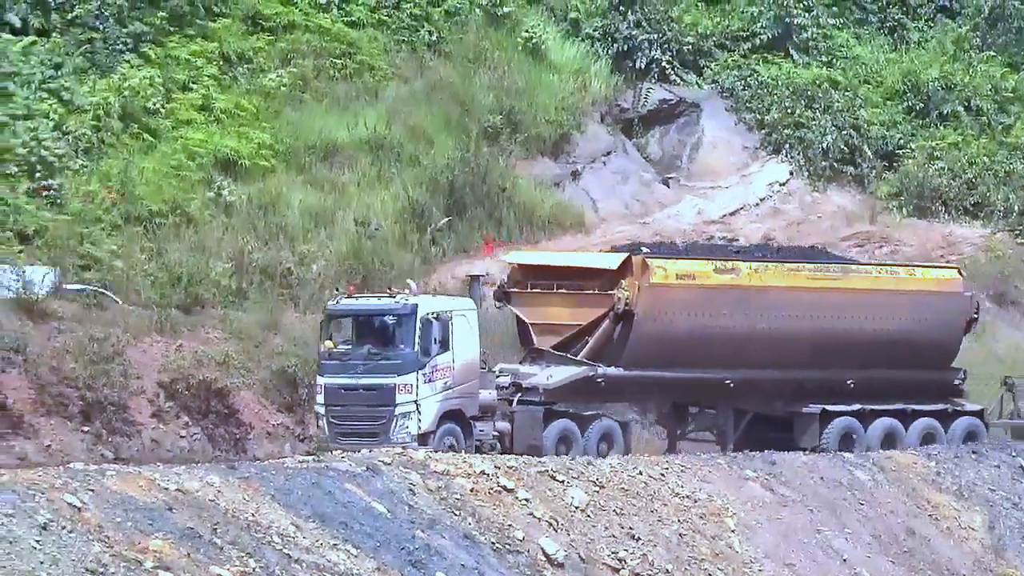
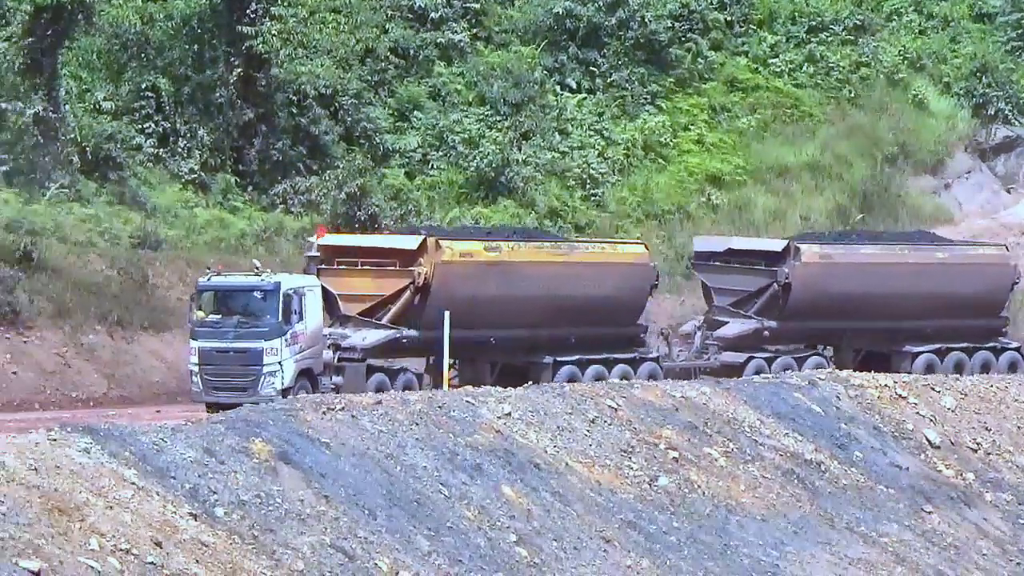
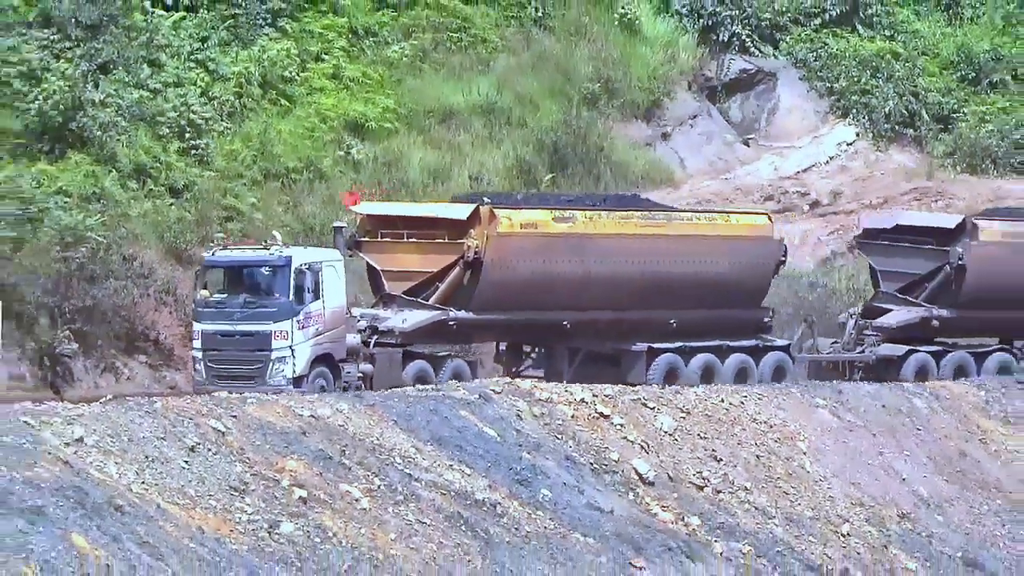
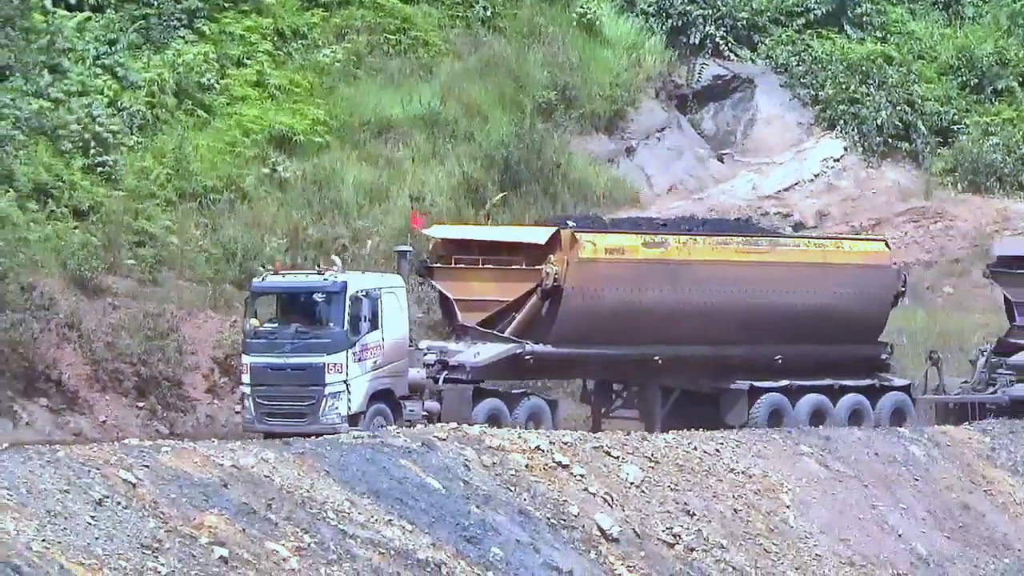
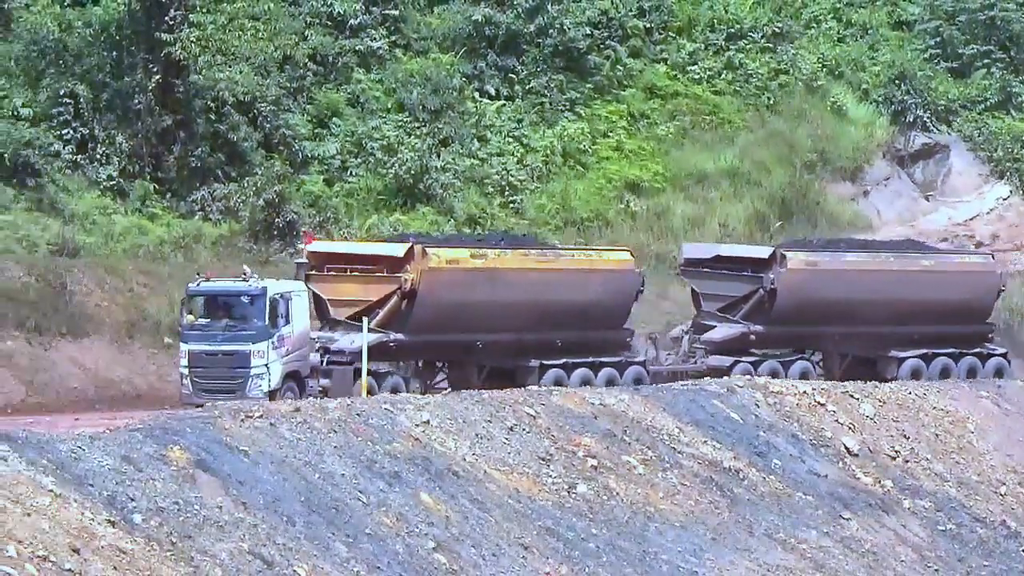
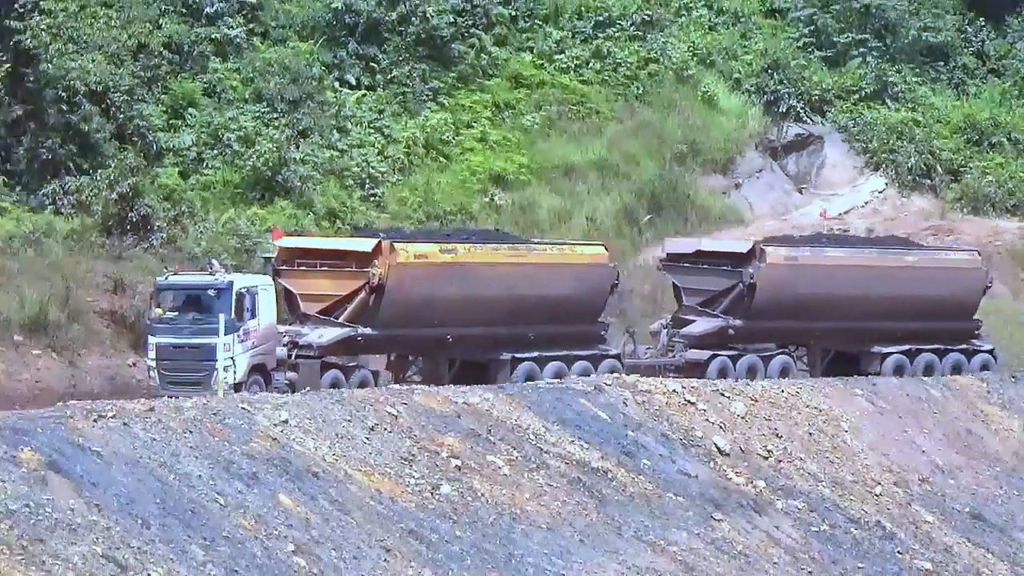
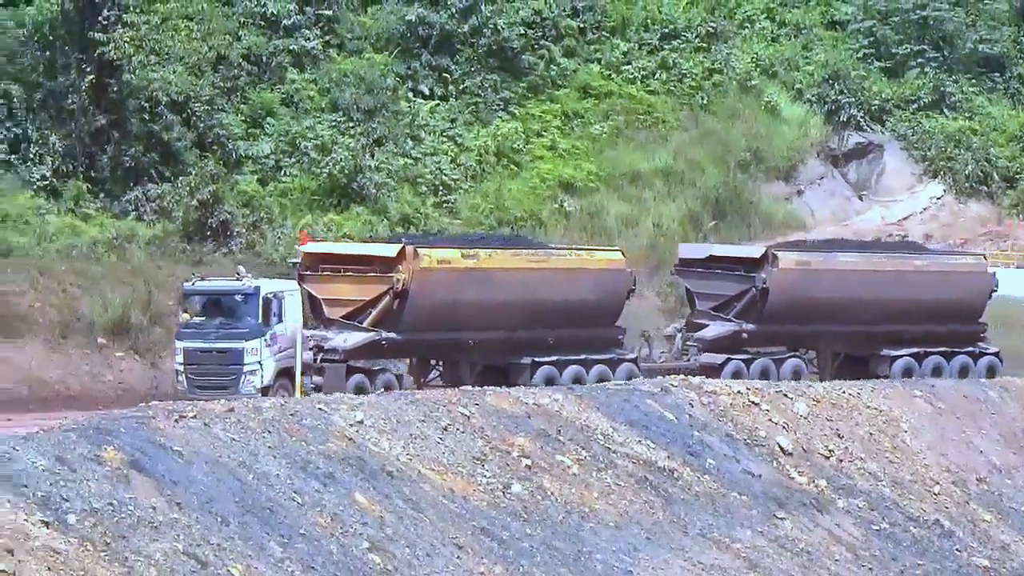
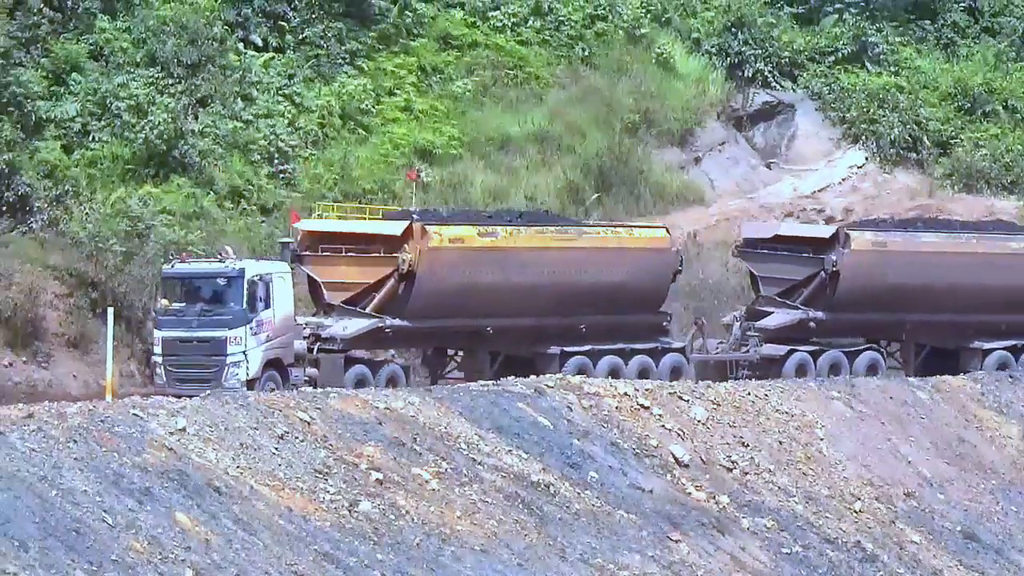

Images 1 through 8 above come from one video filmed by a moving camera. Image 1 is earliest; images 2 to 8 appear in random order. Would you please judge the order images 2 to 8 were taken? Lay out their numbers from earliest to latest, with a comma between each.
4, 3, 8, 6, 7, 5, 2
